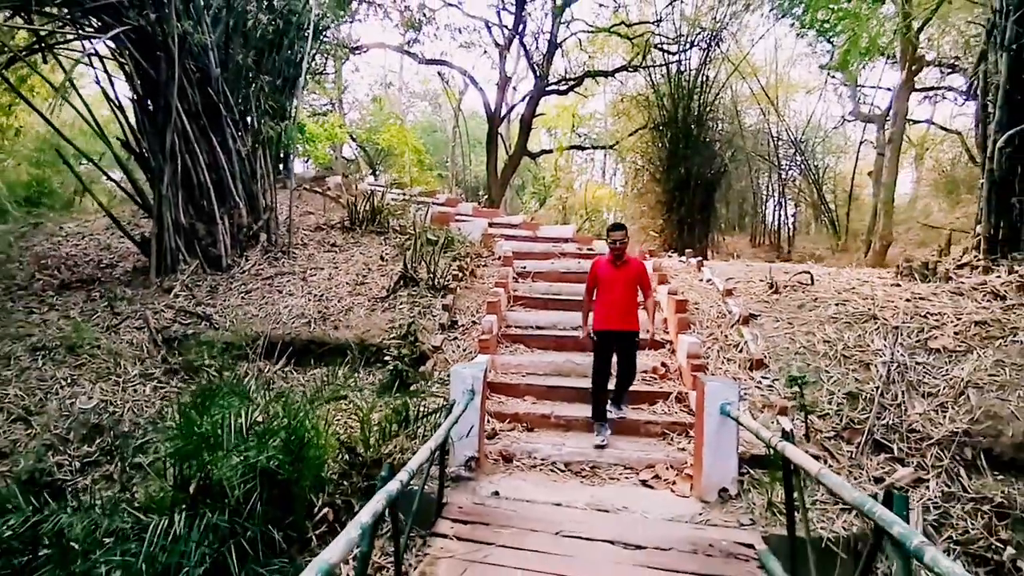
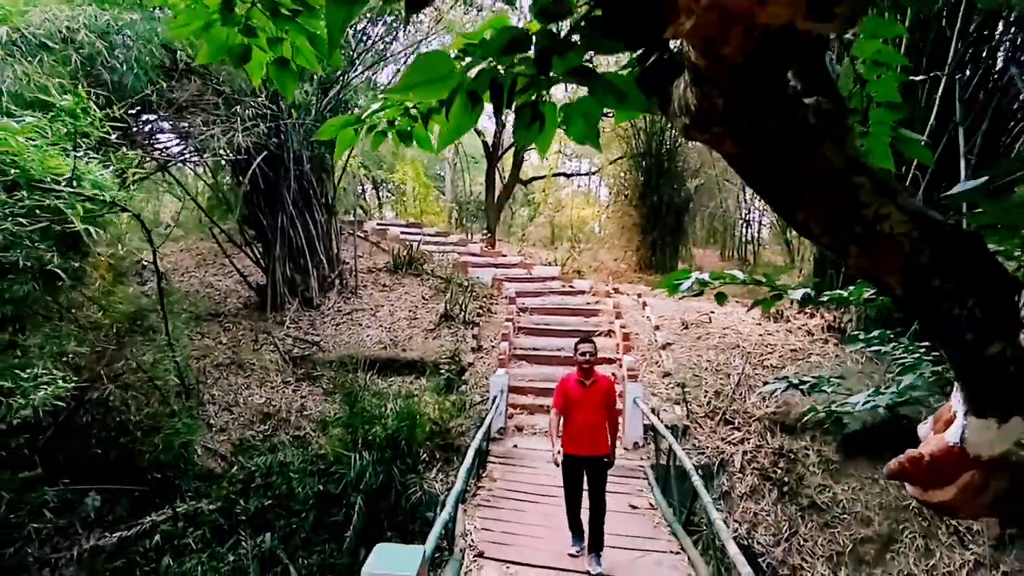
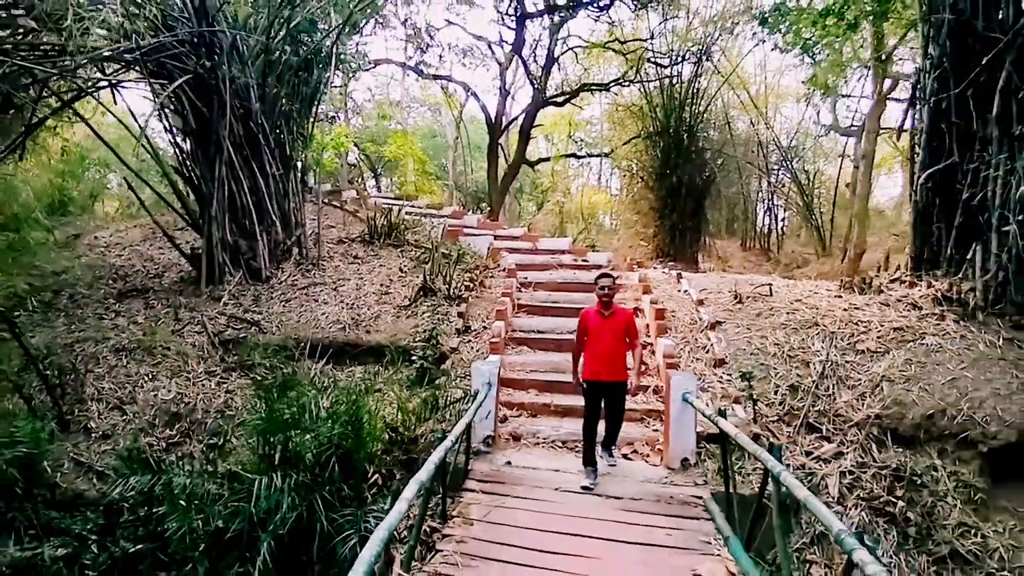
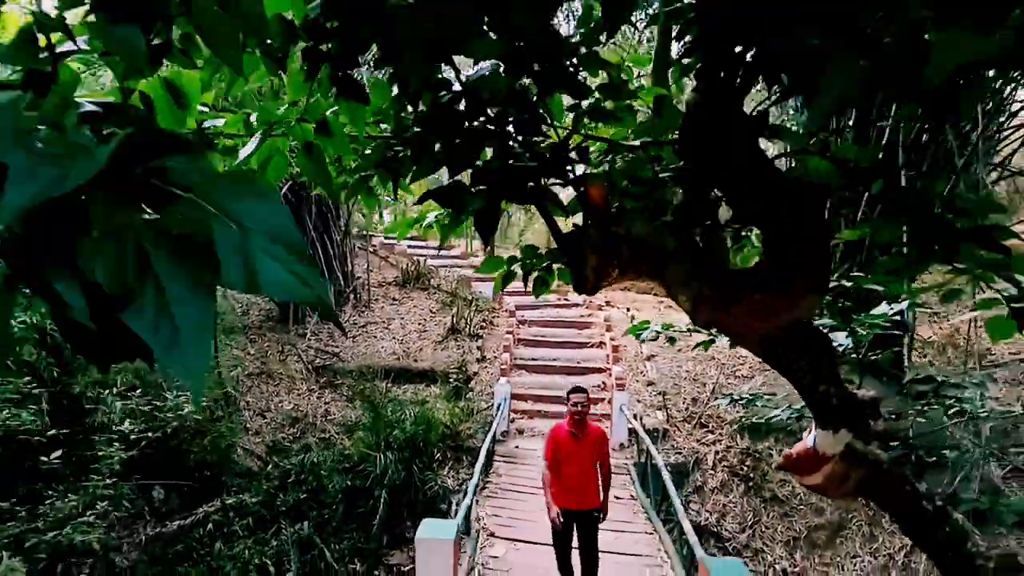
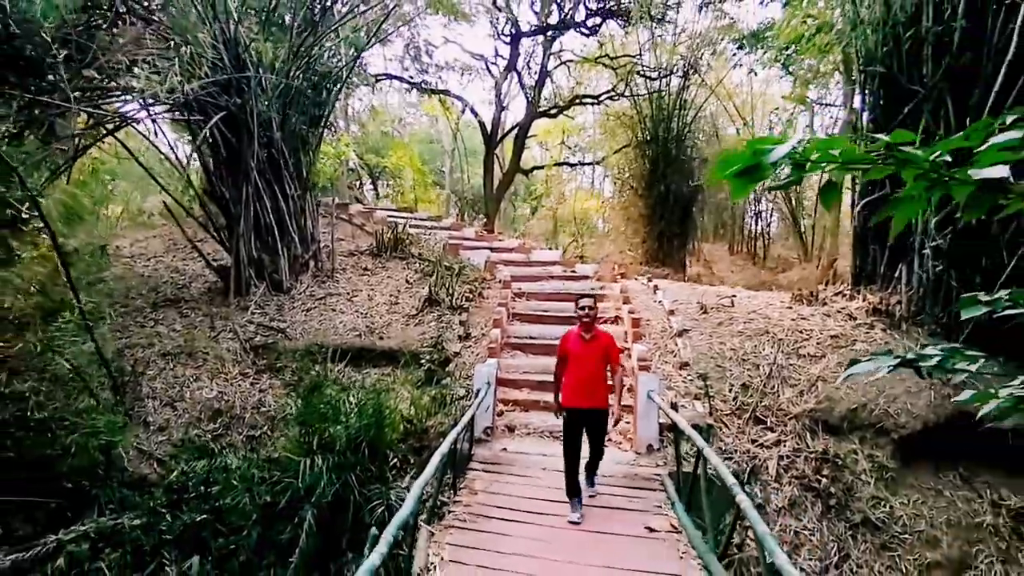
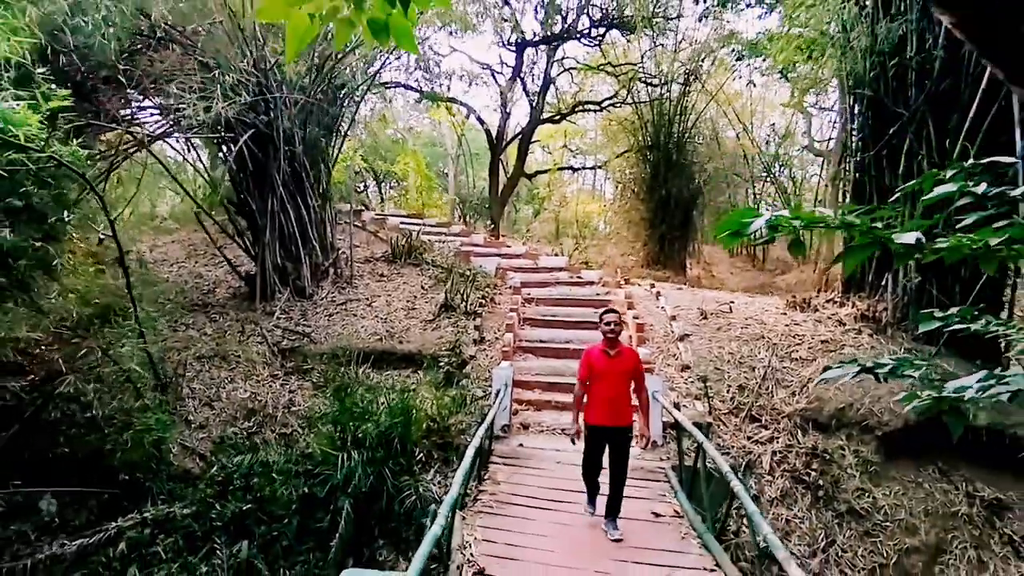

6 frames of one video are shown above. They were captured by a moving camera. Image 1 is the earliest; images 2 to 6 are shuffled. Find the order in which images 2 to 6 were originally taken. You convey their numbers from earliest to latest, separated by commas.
3, 5, 6, 2, 4
